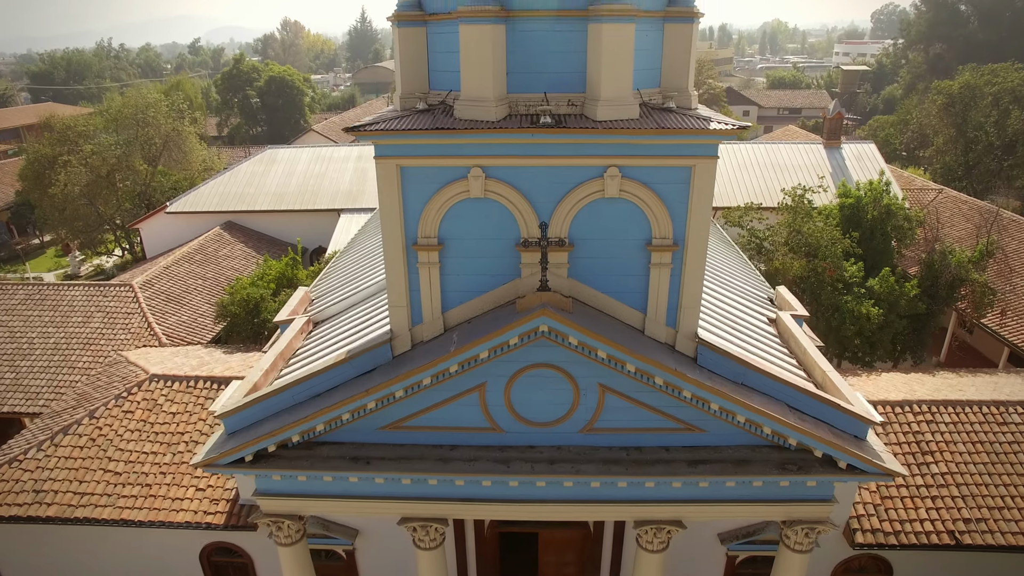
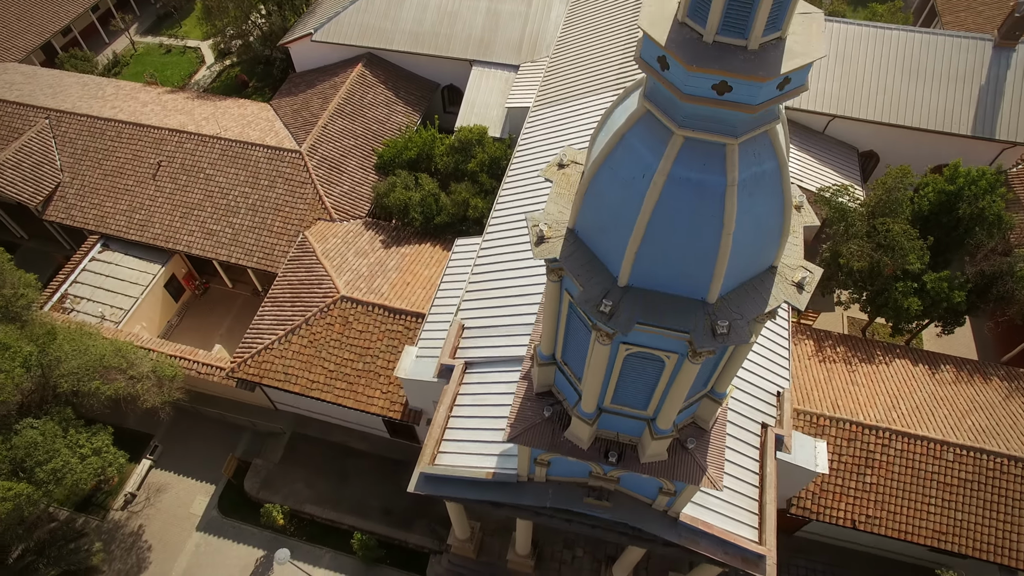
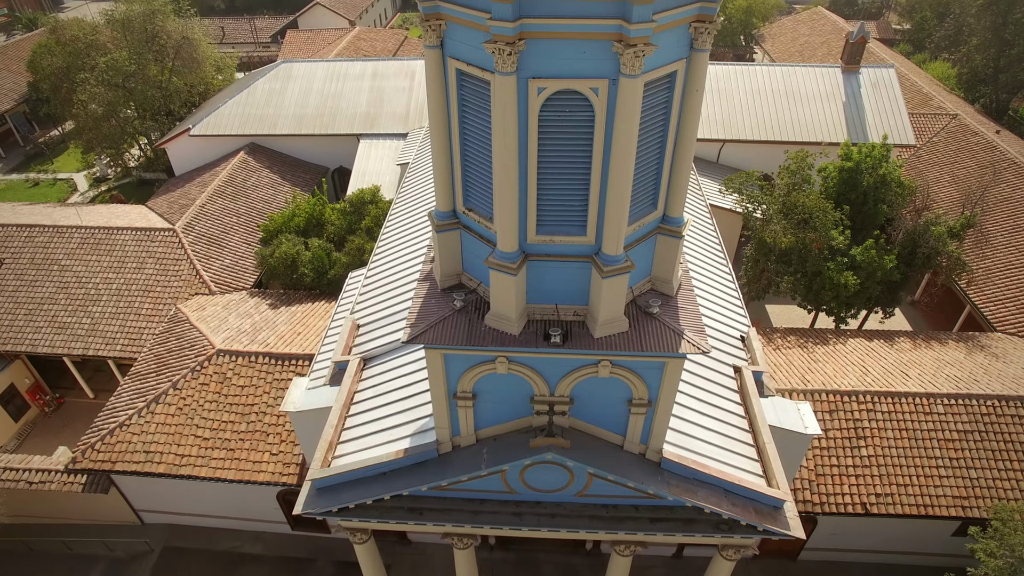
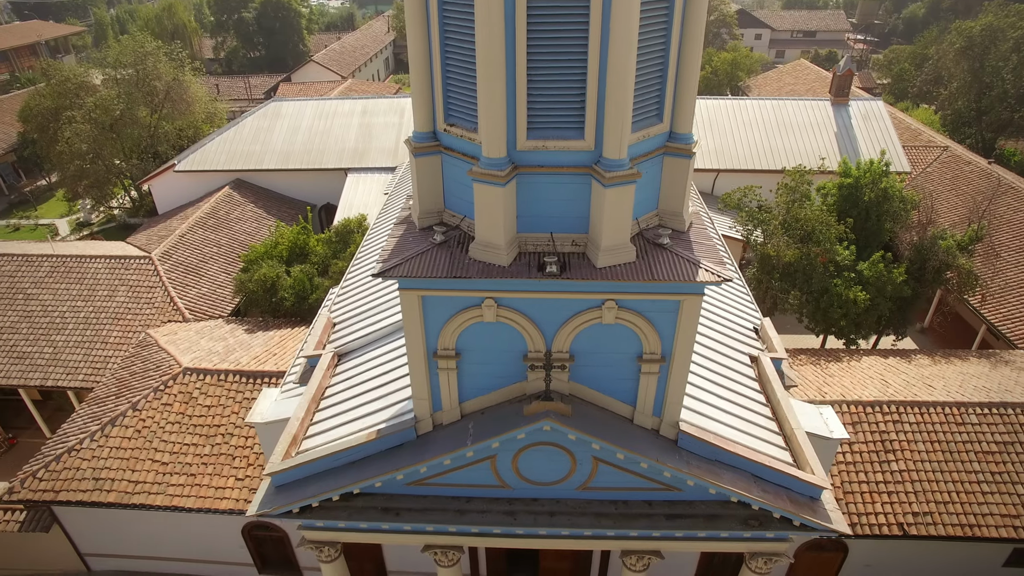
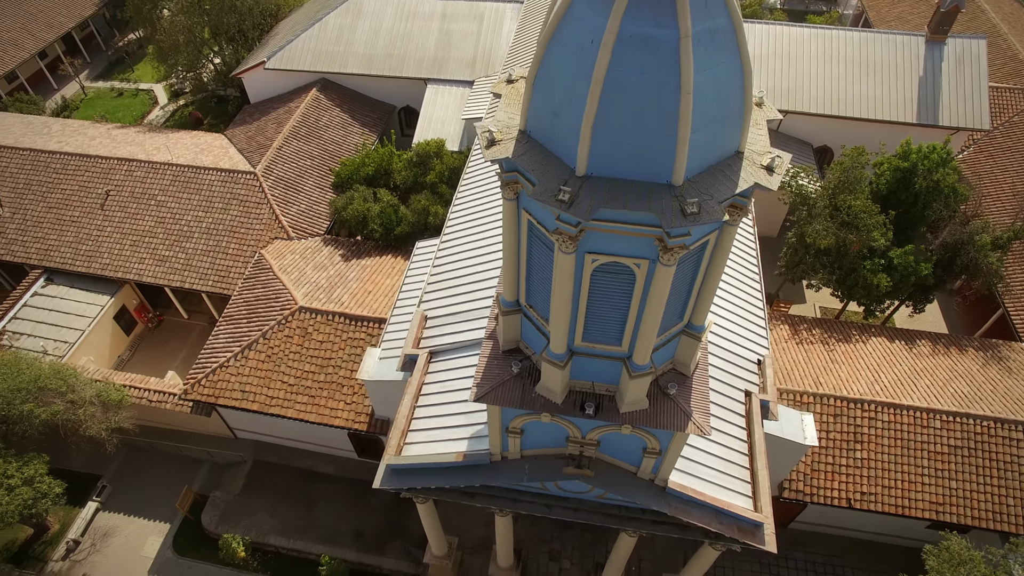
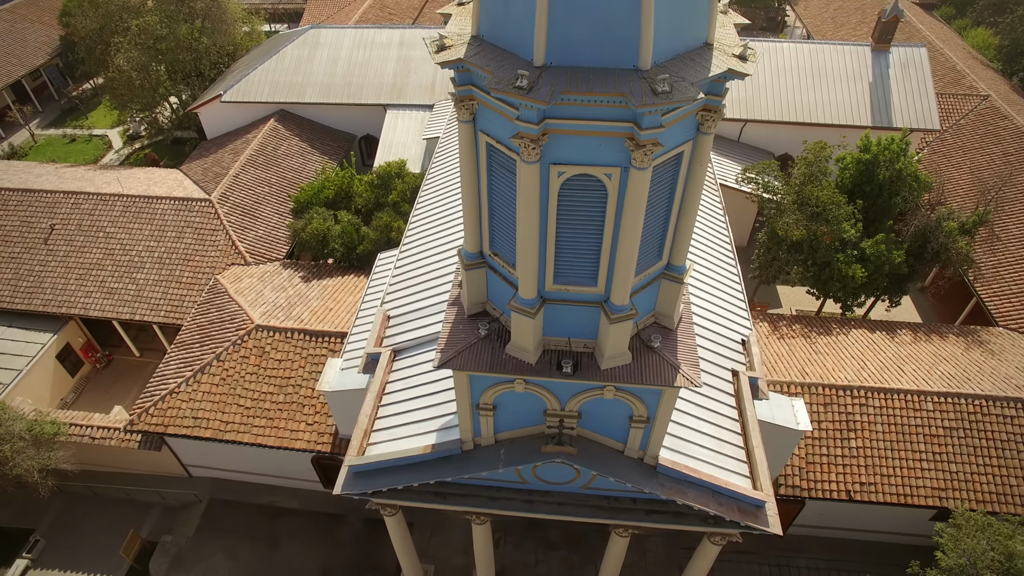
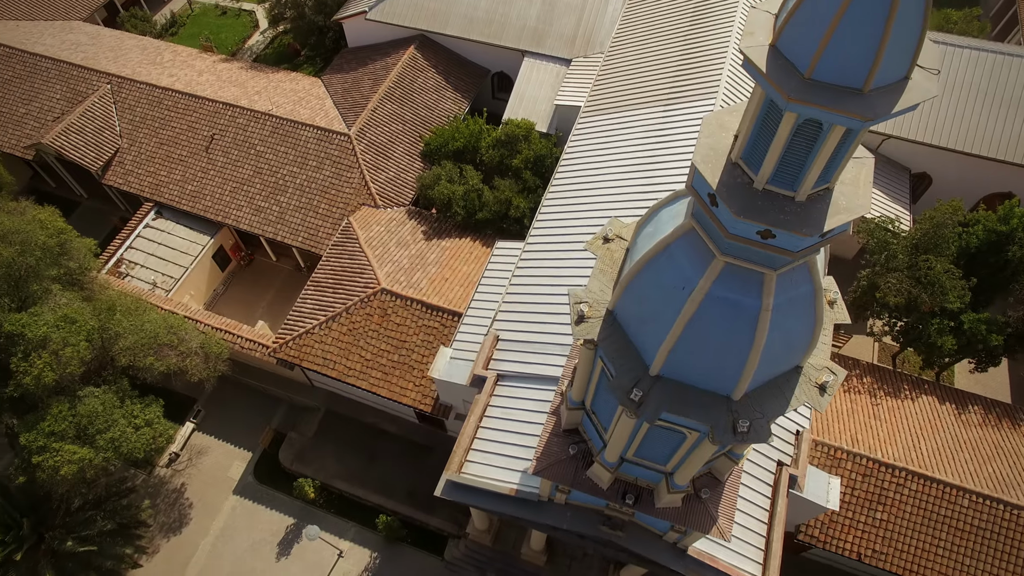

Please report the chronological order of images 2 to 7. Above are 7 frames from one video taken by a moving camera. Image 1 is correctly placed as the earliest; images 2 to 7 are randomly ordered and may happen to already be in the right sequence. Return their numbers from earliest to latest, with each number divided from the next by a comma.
4, 3, 6, 5, 2, 7
